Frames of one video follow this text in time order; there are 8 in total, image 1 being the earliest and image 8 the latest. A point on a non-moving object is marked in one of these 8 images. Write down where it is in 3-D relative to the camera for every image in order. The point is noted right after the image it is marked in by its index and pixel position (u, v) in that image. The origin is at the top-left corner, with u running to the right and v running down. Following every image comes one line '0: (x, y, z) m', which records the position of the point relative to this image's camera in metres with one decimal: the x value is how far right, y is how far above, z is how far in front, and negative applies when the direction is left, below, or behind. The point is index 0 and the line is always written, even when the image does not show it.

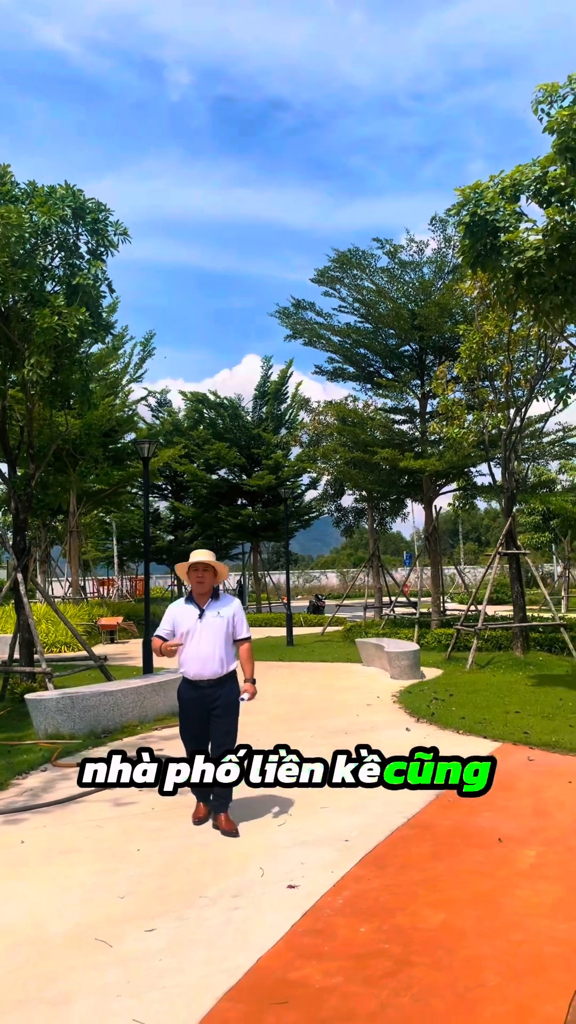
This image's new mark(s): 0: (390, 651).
0: (+1.3, -1.7, +10.9) m
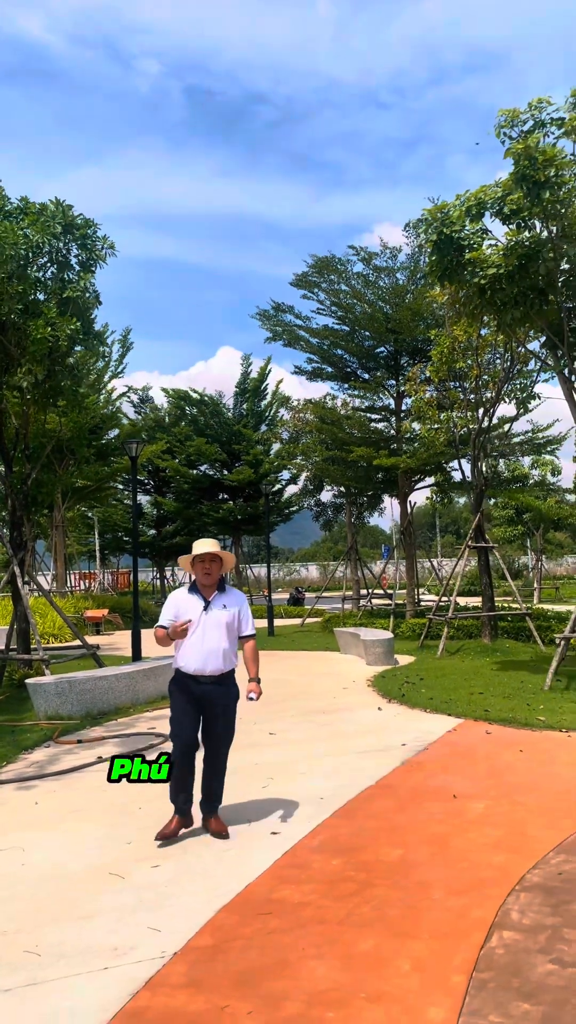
0: (+1.0, -1.7, +11.6) m
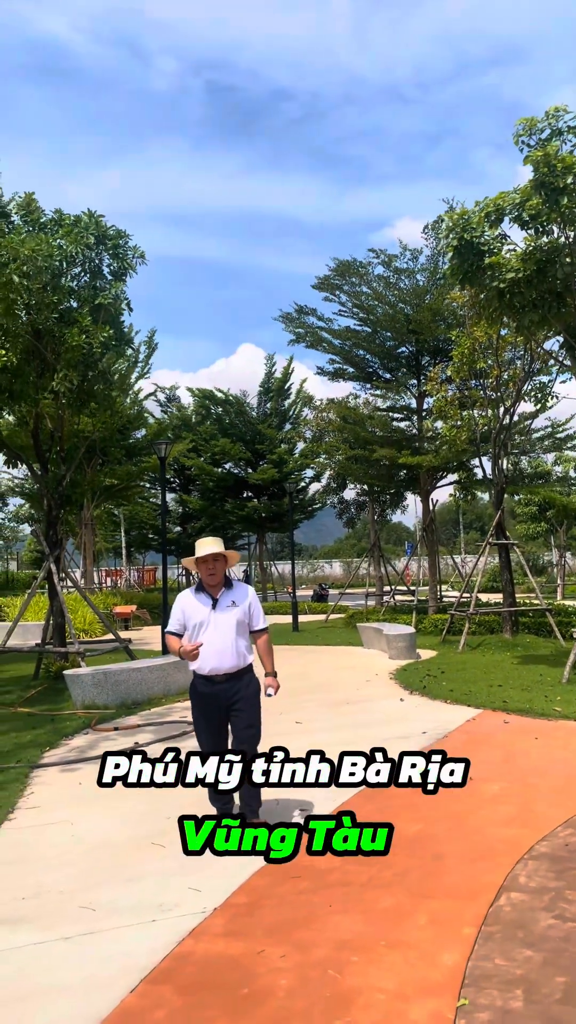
0: (+1.4, -1.7, +11.9) m
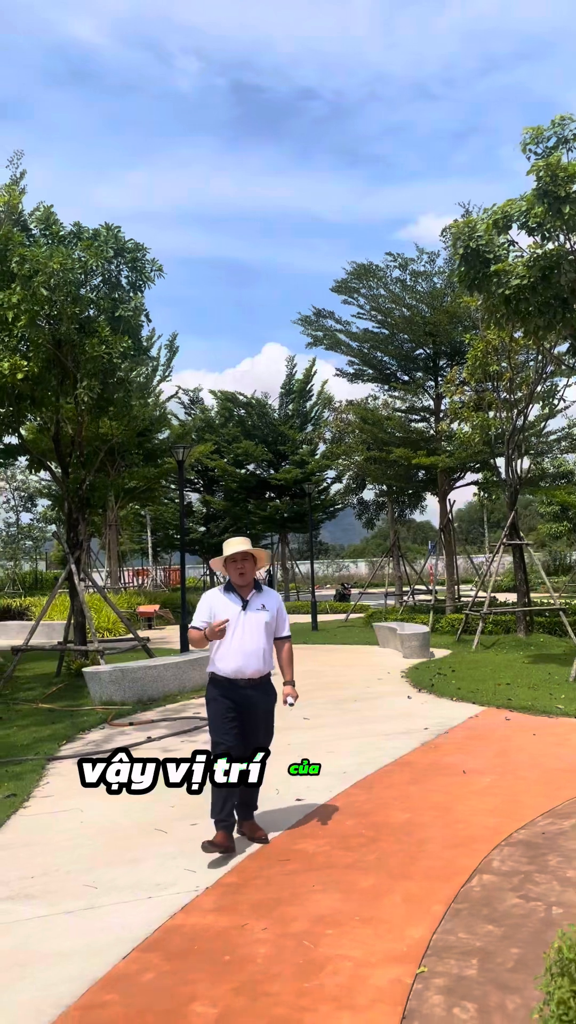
0: (+1.6, -1.7, +12.1) m
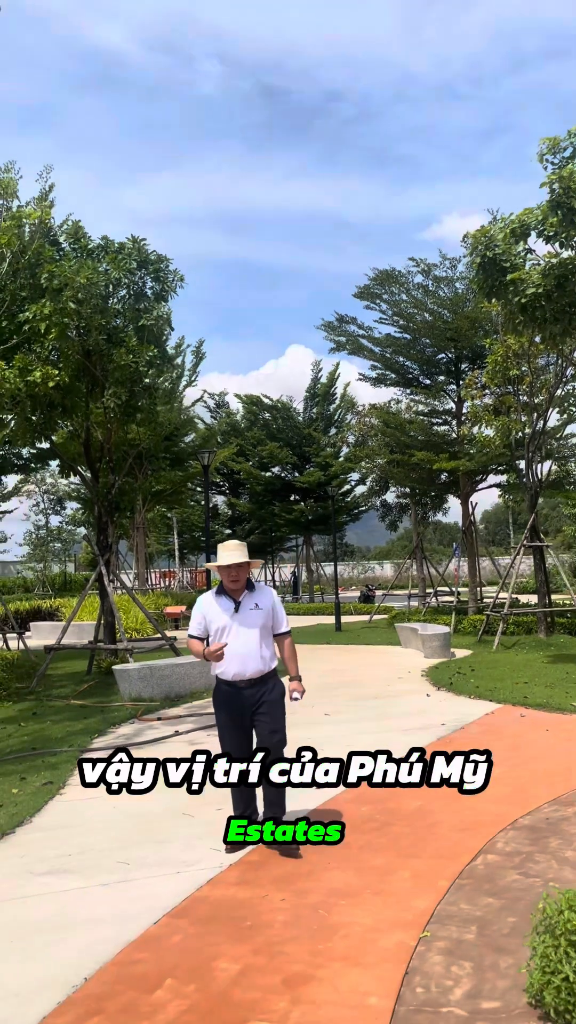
0: (+1.9, -1.7, +12.3) m
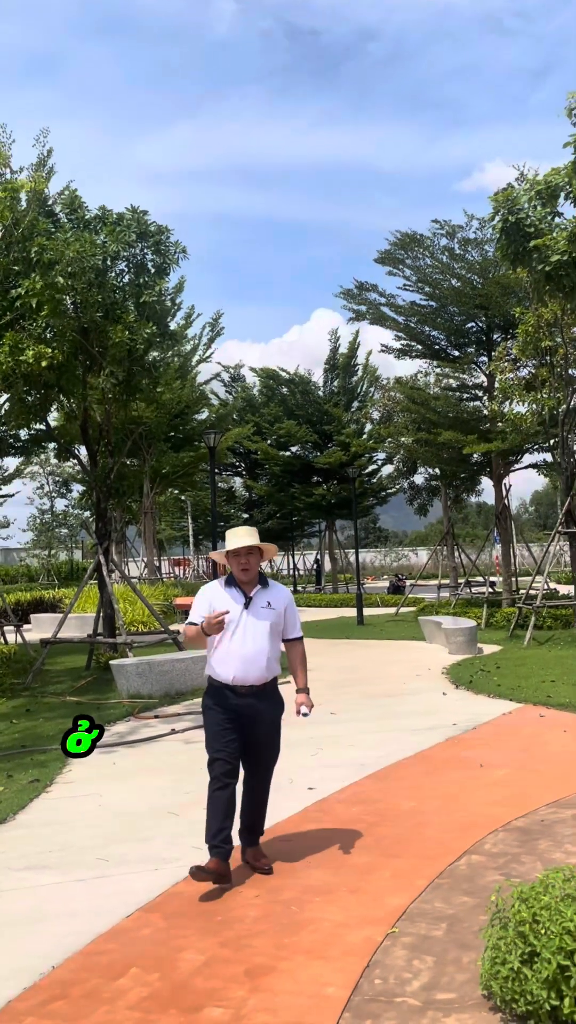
0: (+2.2, -1.7, +12.0) m
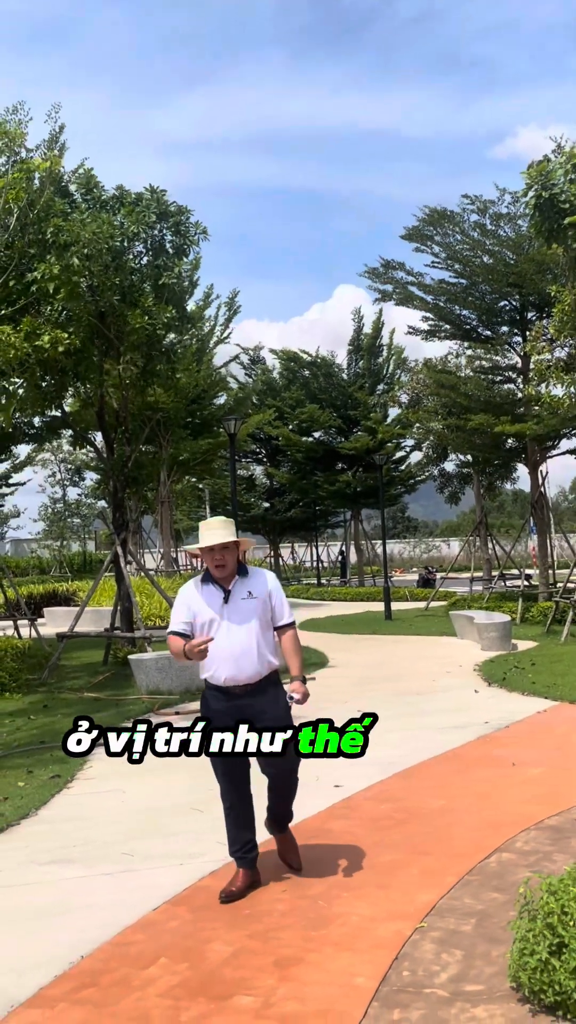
0: (+2.6, -1.6, +11.9) m
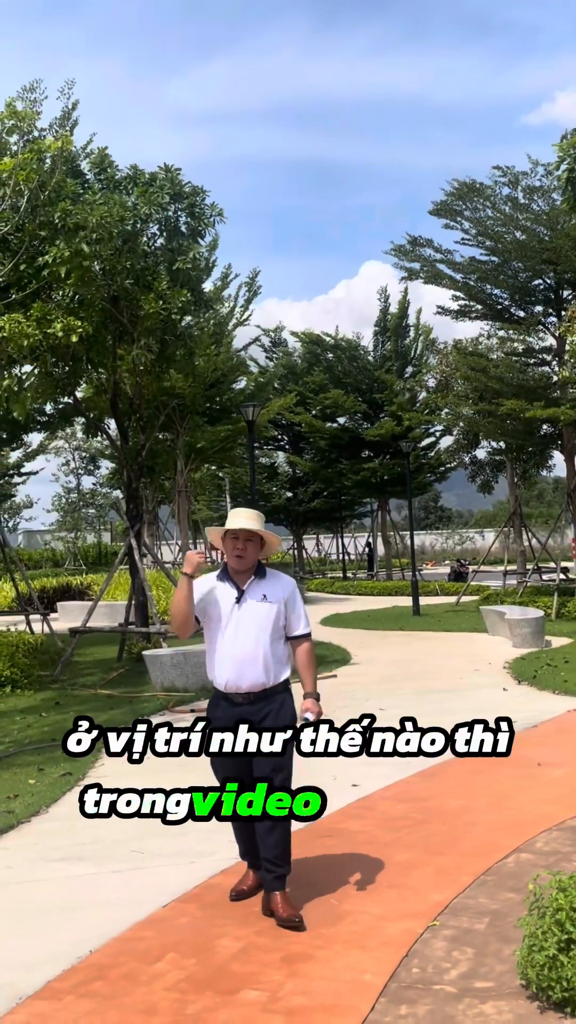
0: (+3.0, -1.3, +11.7) m
